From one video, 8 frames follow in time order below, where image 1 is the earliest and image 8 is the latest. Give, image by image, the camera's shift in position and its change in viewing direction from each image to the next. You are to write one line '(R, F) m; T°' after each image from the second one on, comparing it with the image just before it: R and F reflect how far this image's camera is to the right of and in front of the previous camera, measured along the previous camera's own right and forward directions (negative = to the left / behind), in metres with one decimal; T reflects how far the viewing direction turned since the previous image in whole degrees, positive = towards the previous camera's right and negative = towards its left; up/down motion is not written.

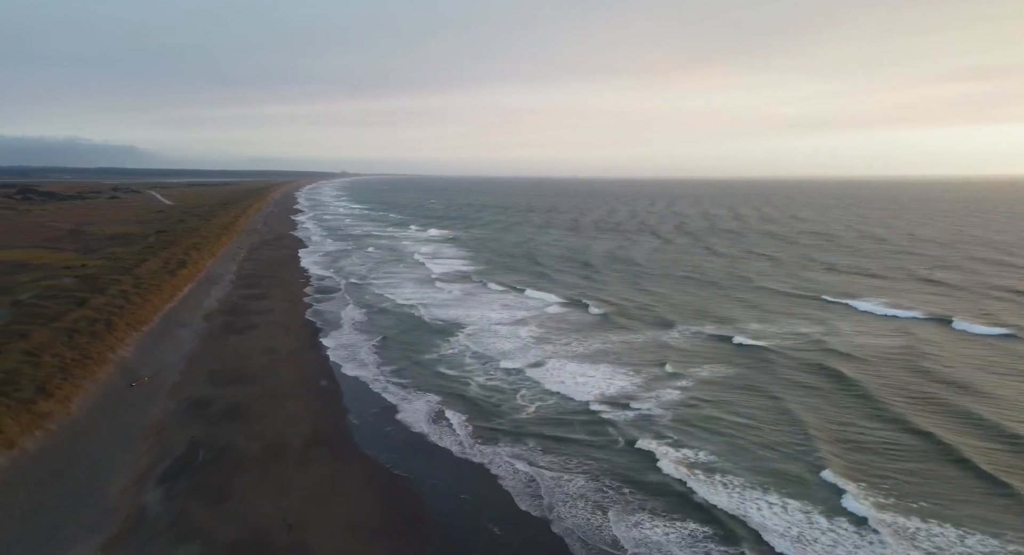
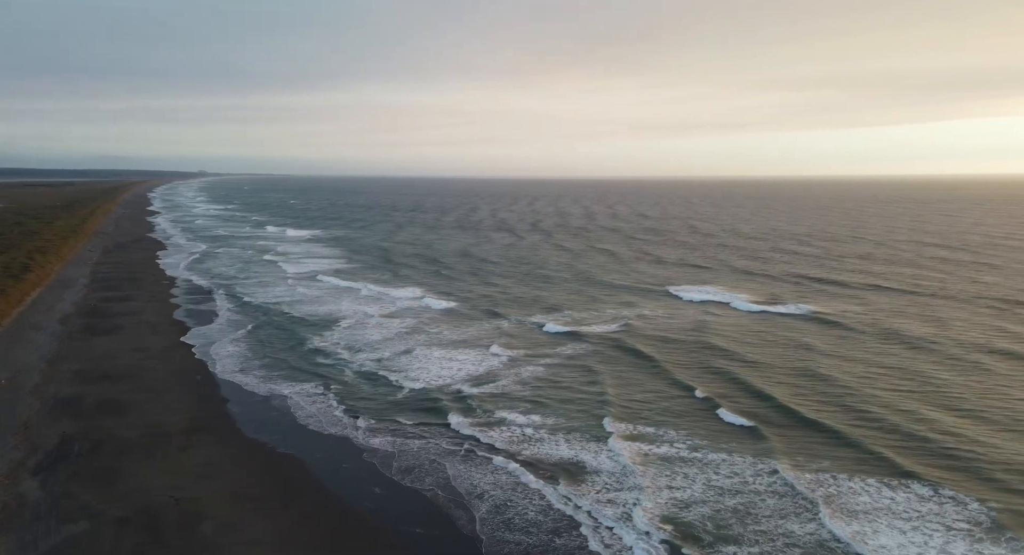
(0.0, -2.8) m; +9°
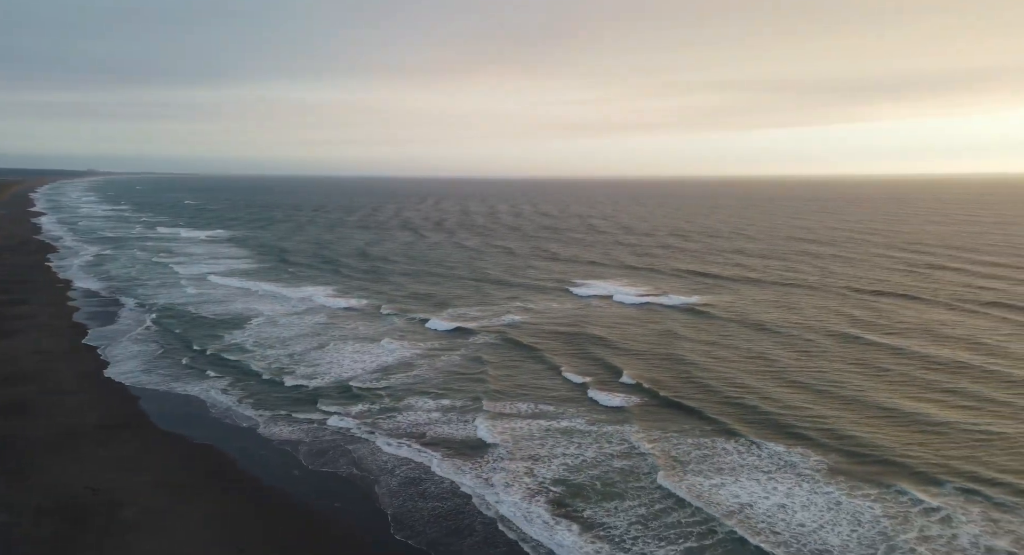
(0.0, -1.9) m; +6°
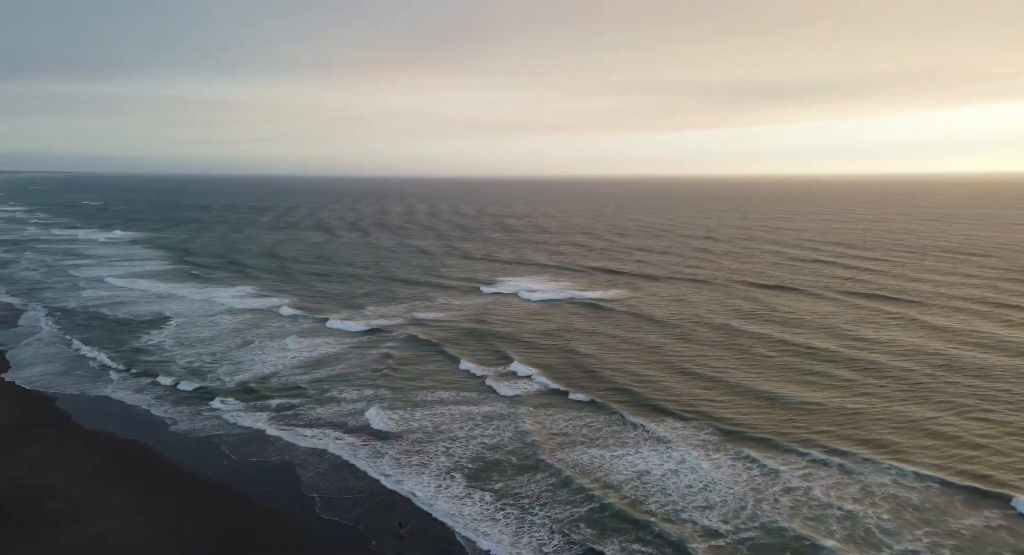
(-0.1, -1.7) m; +6°
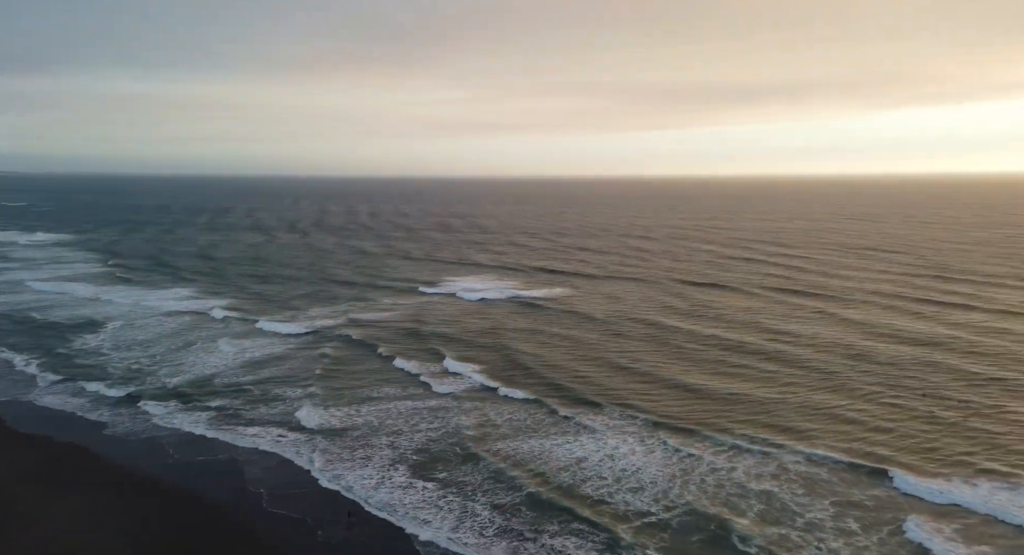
(+2.0, -7.4) m; -19°
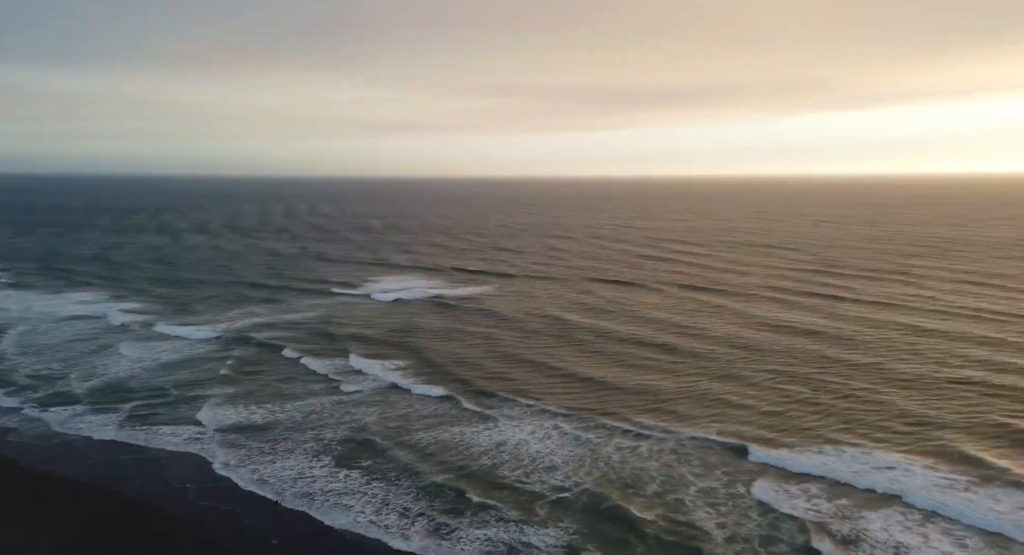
(0.0, -0.8) m; +5°
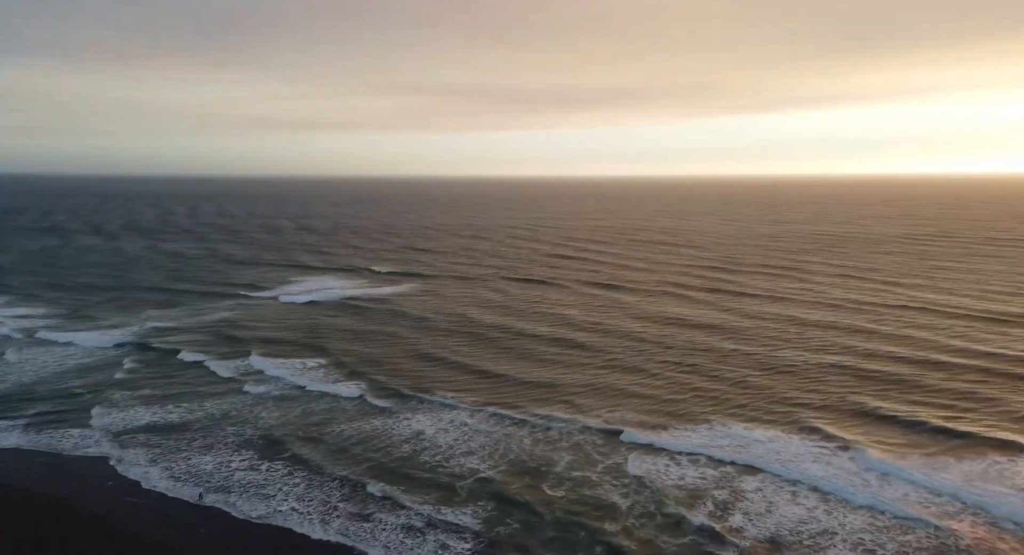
(0.0, -0.8) m; +6°
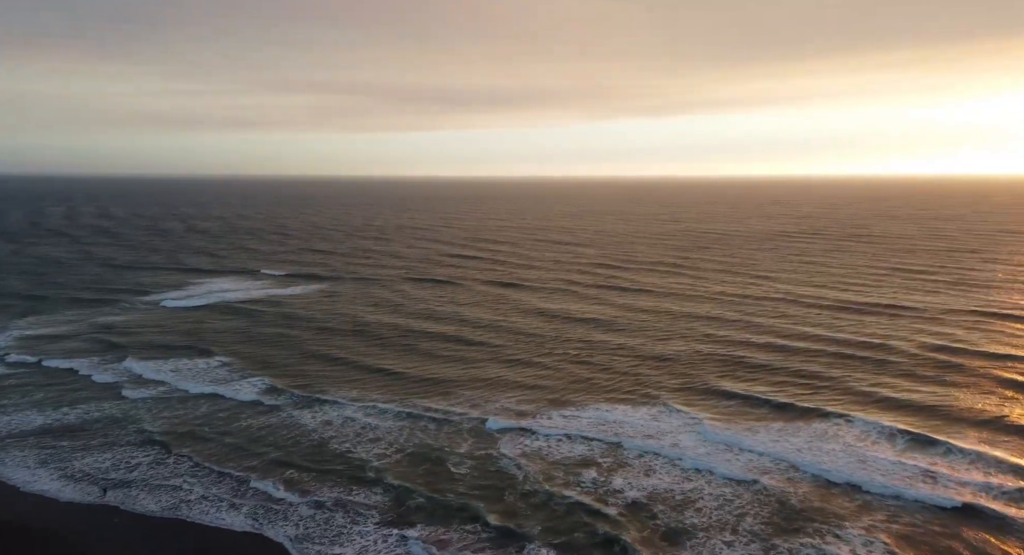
(0.0, -0.8) m; +7°
